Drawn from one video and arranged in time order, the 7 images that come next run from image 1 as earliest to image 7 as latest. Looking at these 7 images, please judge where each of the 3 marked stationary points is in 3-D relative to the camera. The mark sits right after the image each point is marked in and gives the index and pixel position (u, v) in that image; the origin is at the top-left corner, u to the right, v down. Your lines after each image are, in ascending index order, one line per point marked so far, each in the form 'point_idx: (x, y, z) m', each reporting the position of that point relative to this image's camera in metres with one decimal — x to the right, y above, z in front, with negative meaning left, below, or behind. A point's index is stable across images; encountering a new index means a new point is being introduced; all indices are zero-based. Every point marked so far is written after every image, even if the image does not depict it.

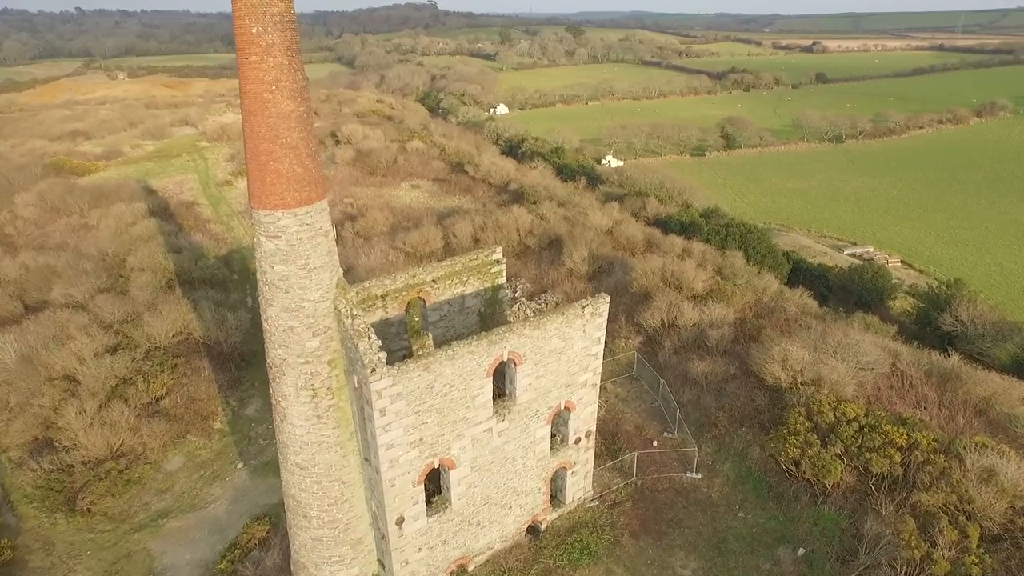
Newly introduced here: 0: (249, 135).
0: (-3.2, +1.8, +8.1) m
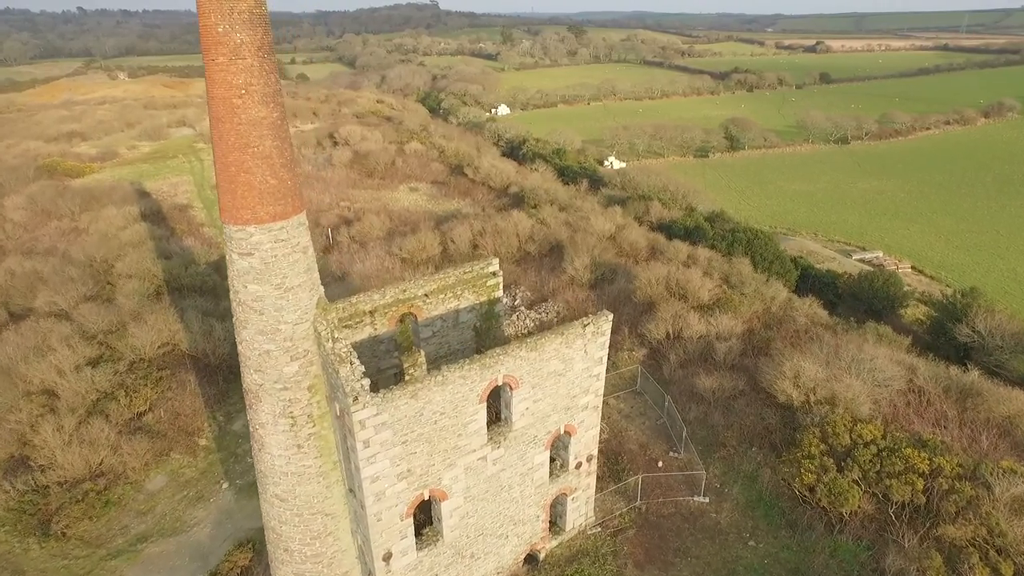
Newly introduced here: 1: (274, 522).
0: (-3.2, +1.6, +7.4) m
1: (-3.4, -3.3, +9.6) m
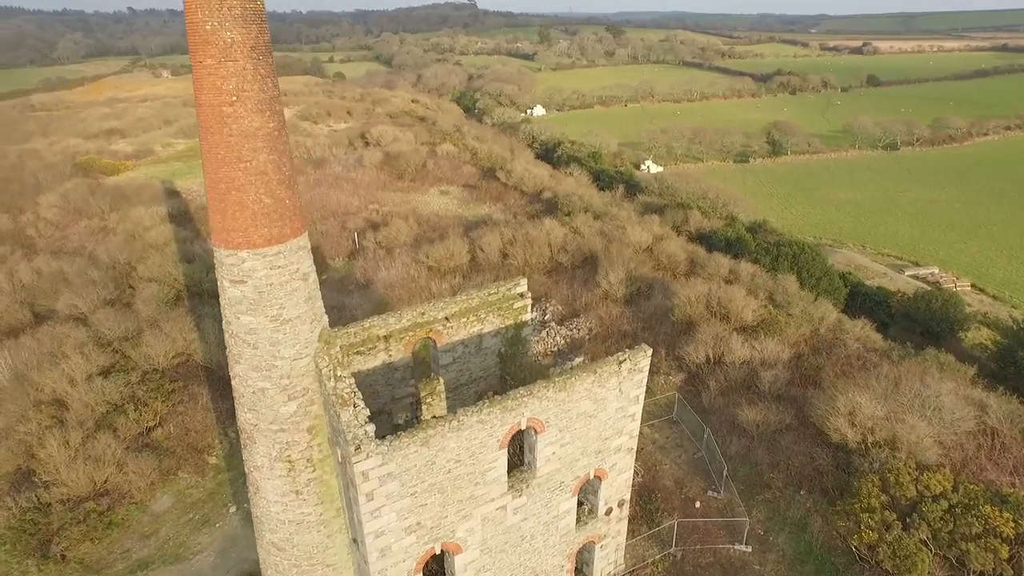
0: (-2.9, +1.2, +6.5) m
1: (-3.1, -3.6, +8.7) m
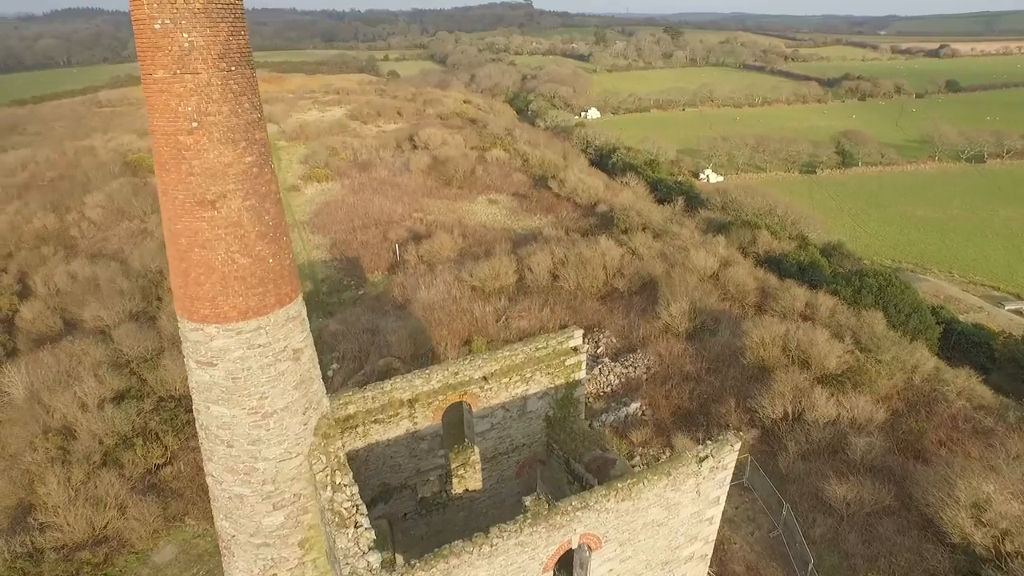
0: (-2.5, +0.6, +4.8) m
1: (-2.7, -4.3, +7.1) m
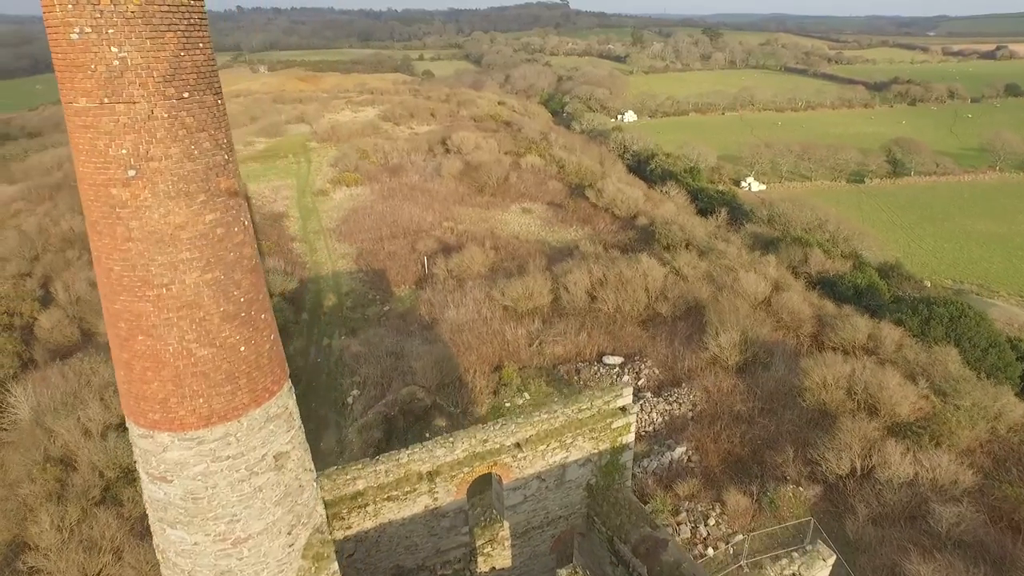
0: (-2.2, +0.1, +3.6) m
1: (-2.4, -4.8, +5.8) m
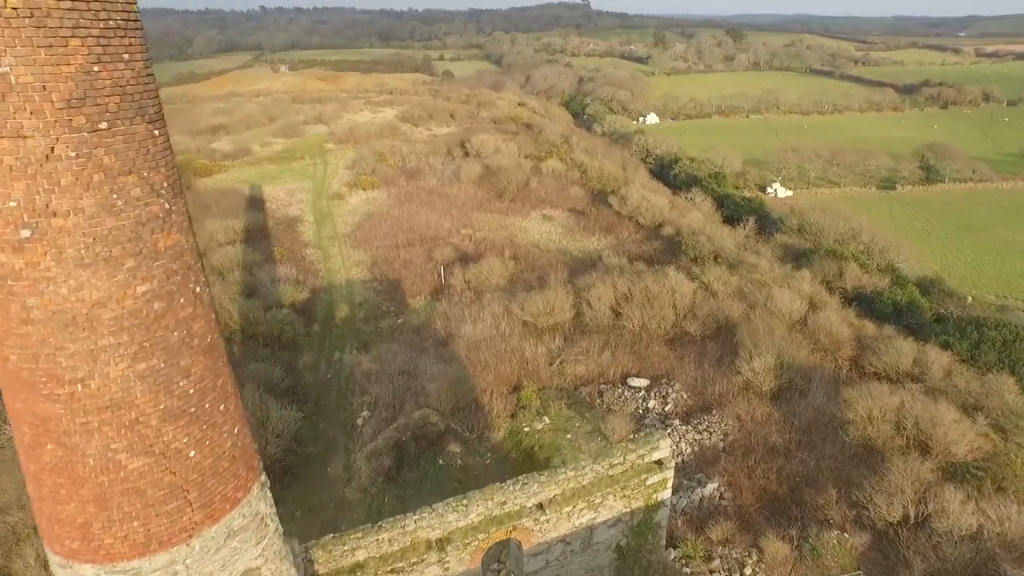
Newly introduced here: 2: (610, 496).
0: (-2.1, -0.3, +2.7) m
1: (-2.3, -5.2, +5.0) m
2: (+1.0, -2.2, +7.1) m
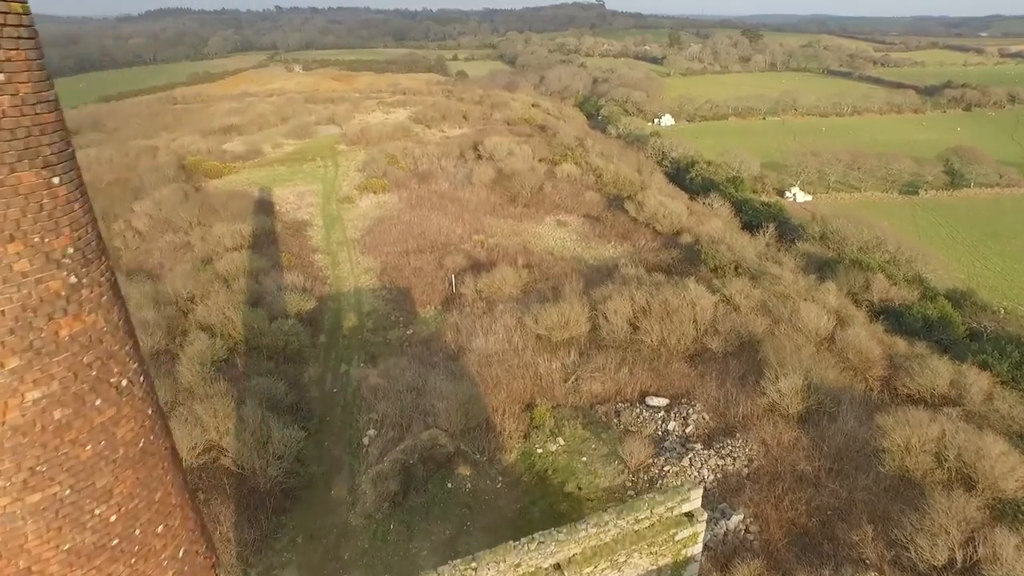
0: (-2.0, -0.6, +2.0) m
1: (-2.2, -5.5, +4.3) m
2: (+1.2, -2.5, +6.4) m
